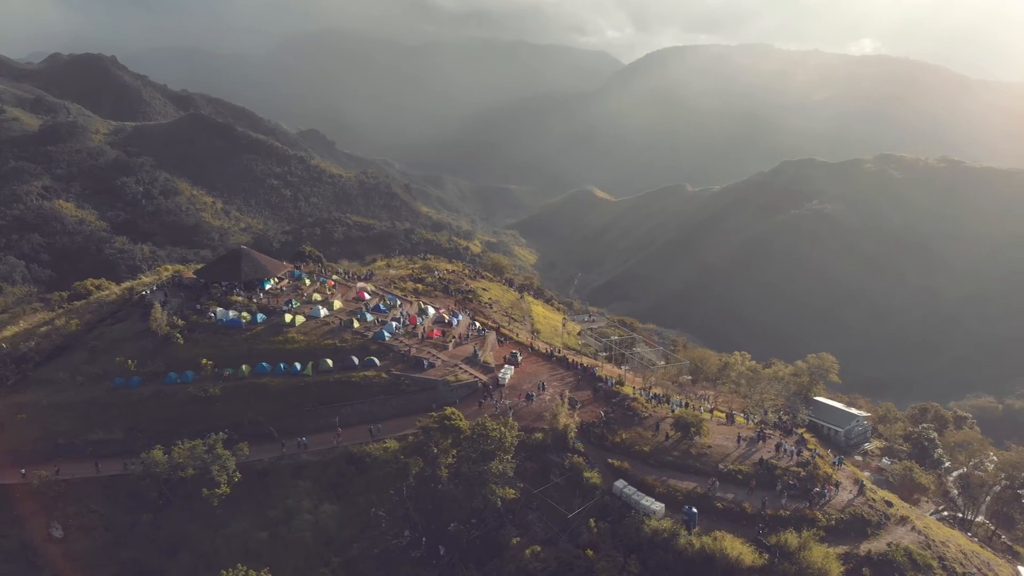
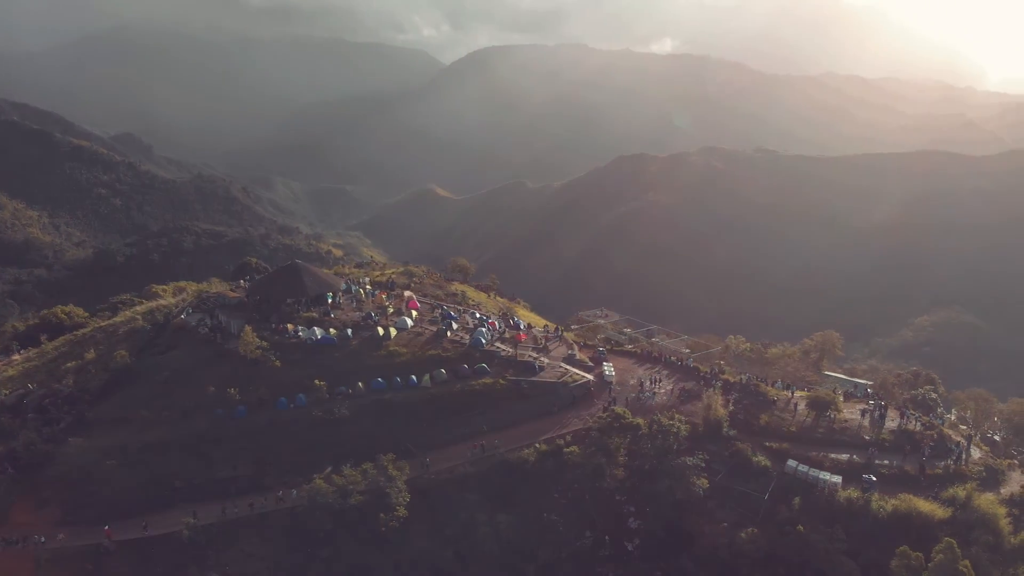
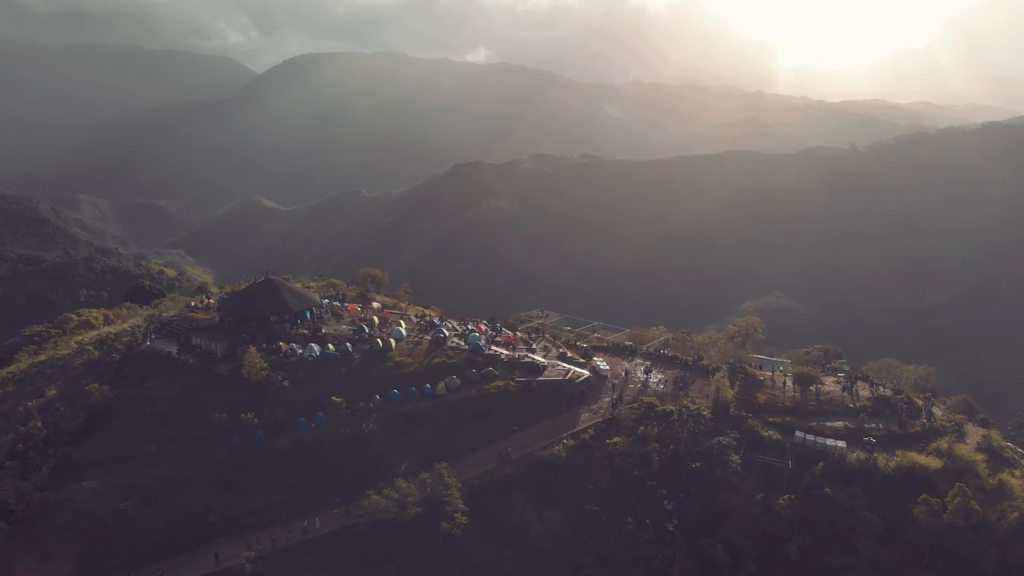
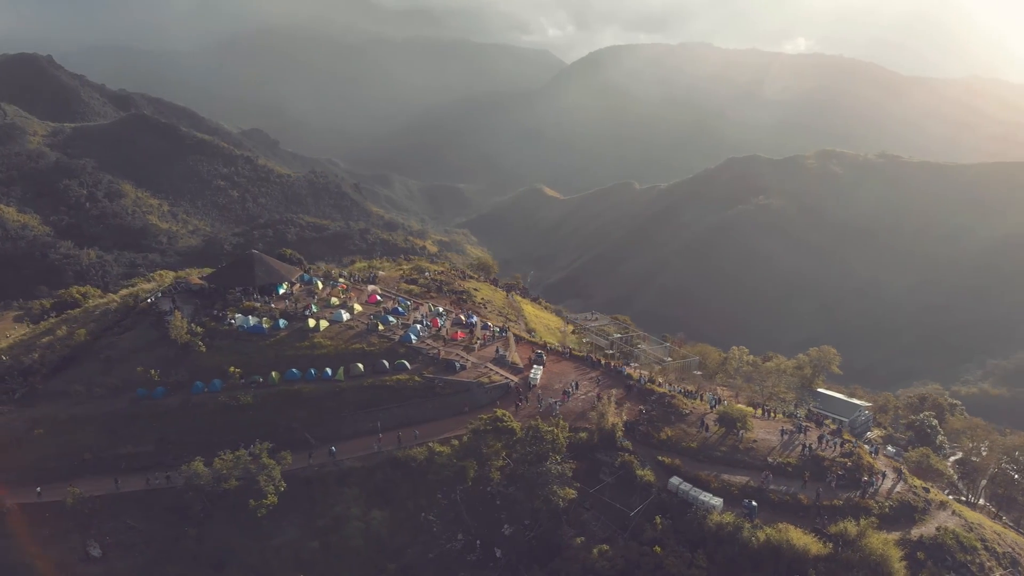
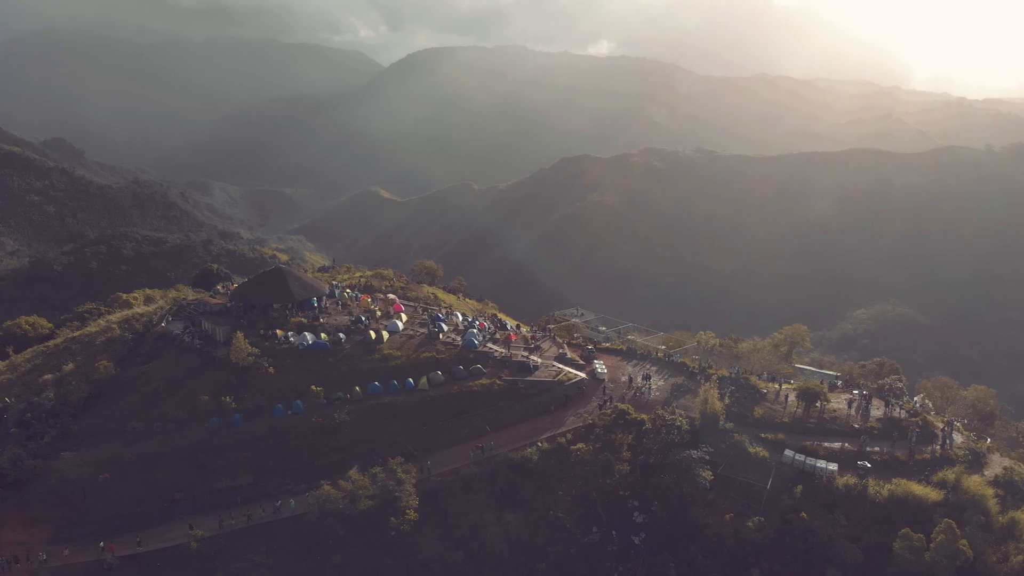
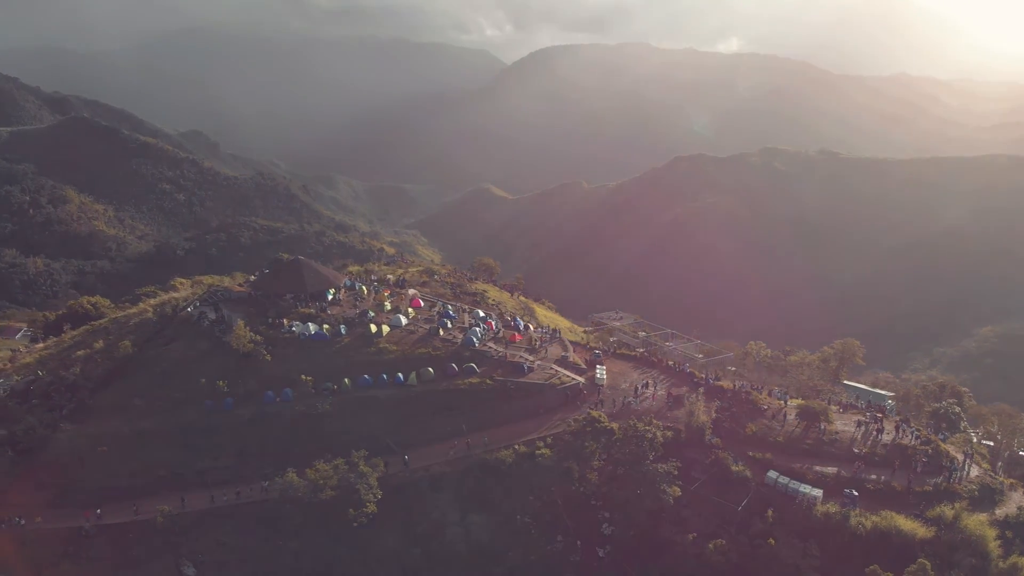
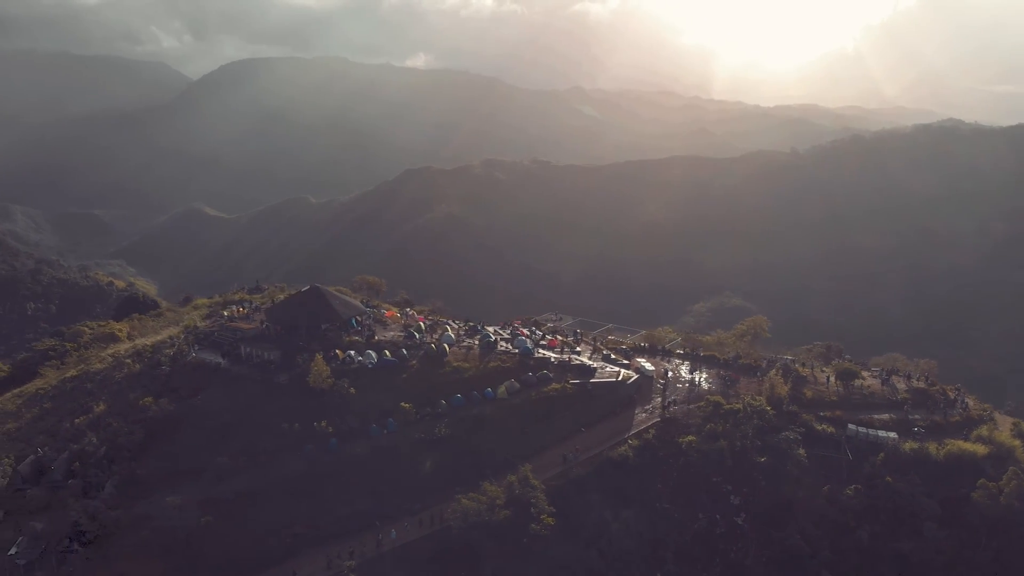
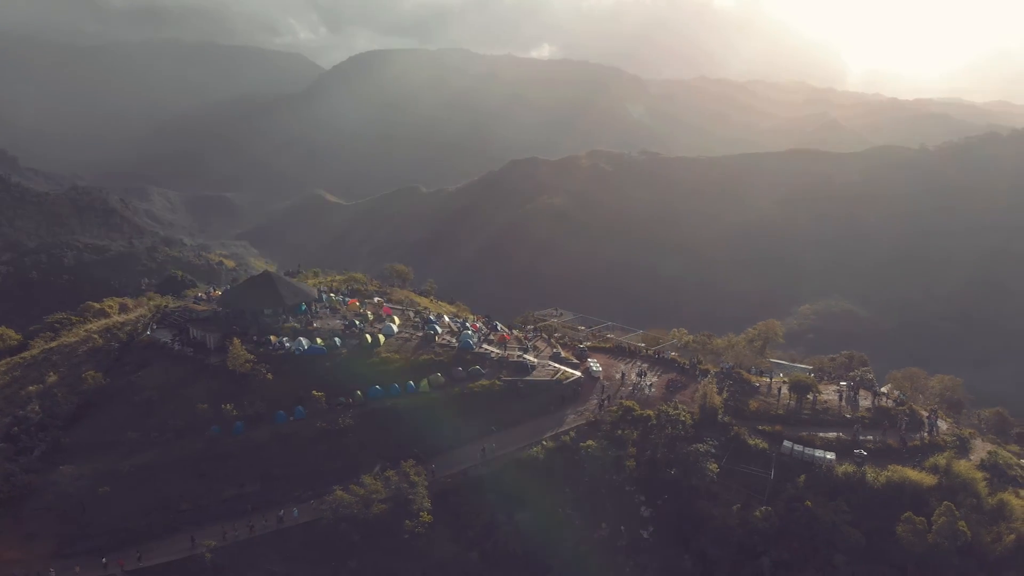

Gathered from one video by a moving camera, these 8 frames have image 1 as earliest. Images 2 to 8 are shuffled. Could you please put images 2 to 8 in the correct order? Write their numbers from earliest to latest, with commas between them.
4, 6, 2, 5, 8, 3, 7
